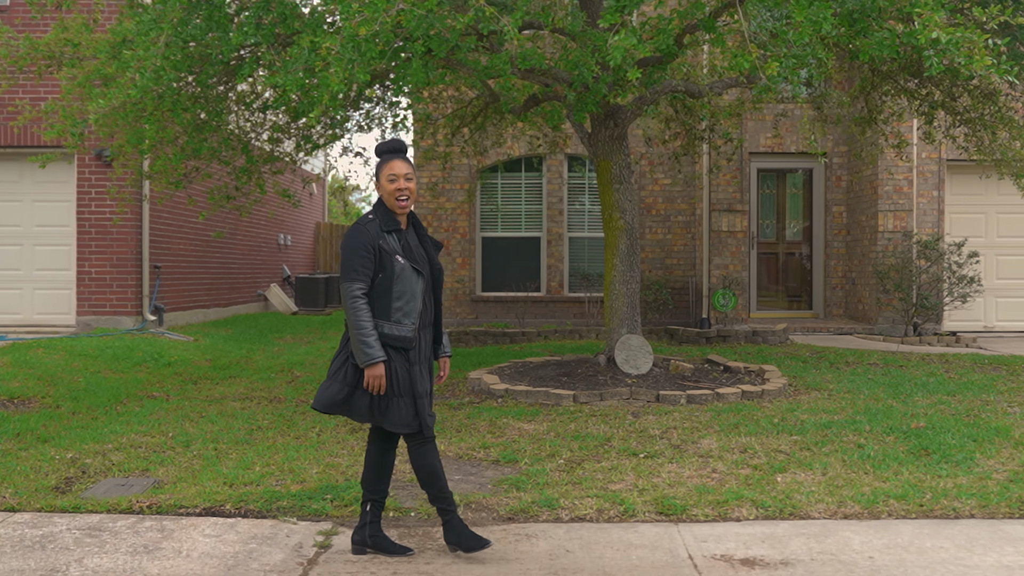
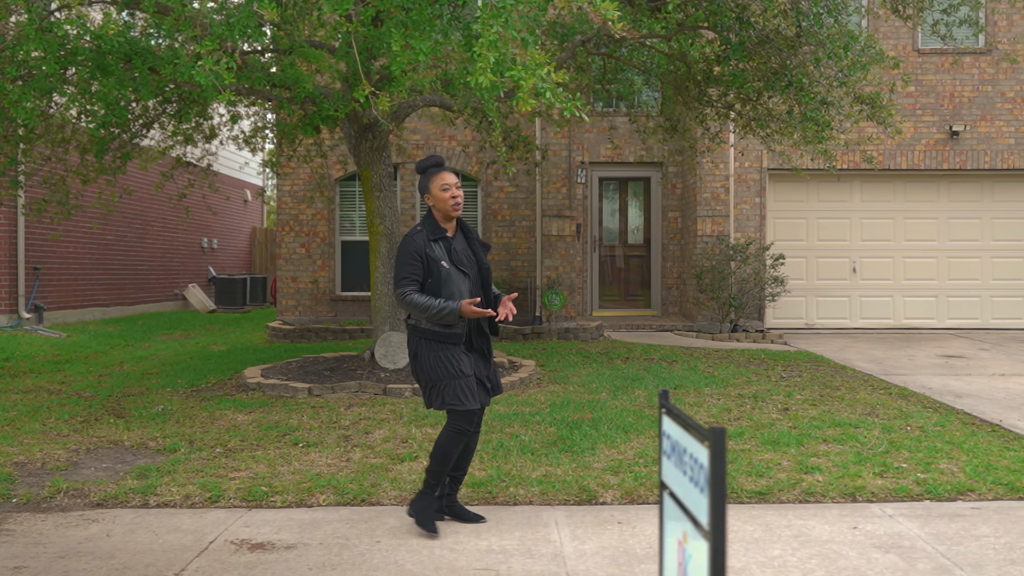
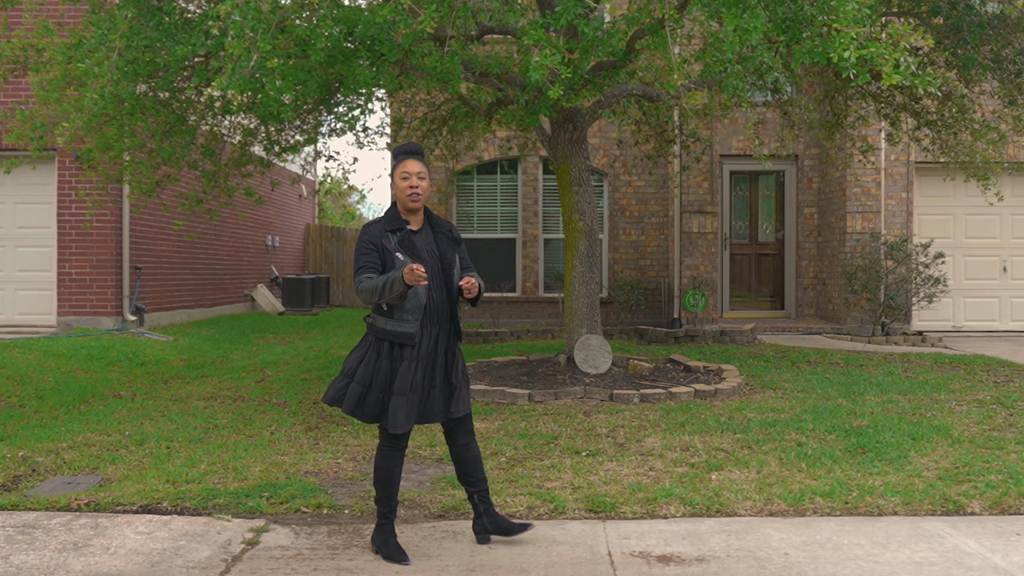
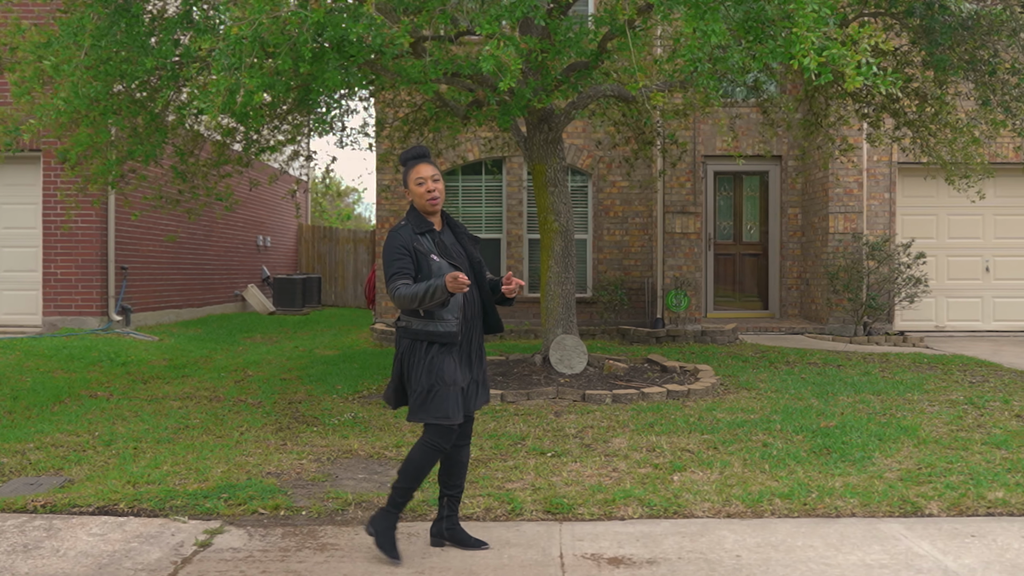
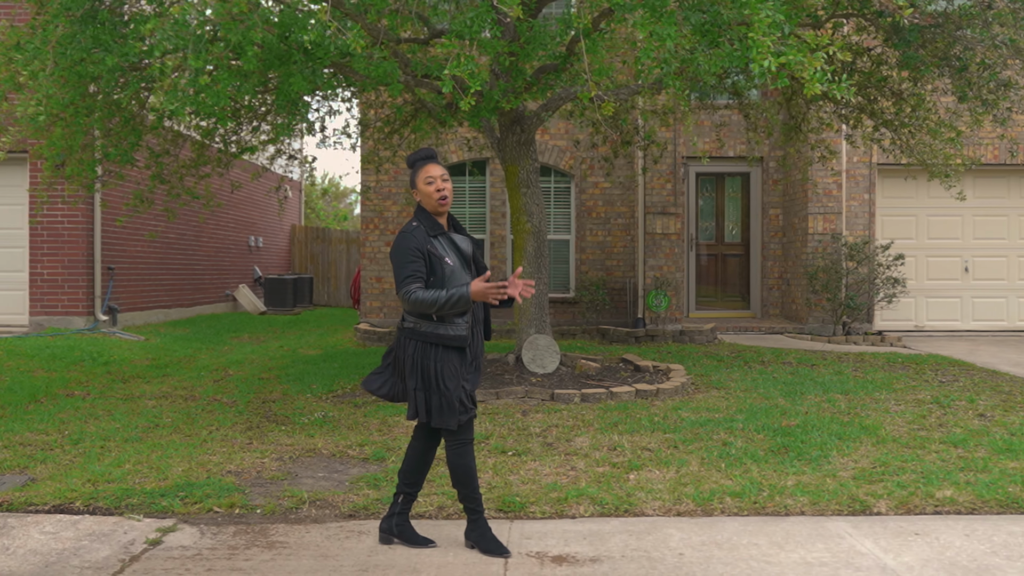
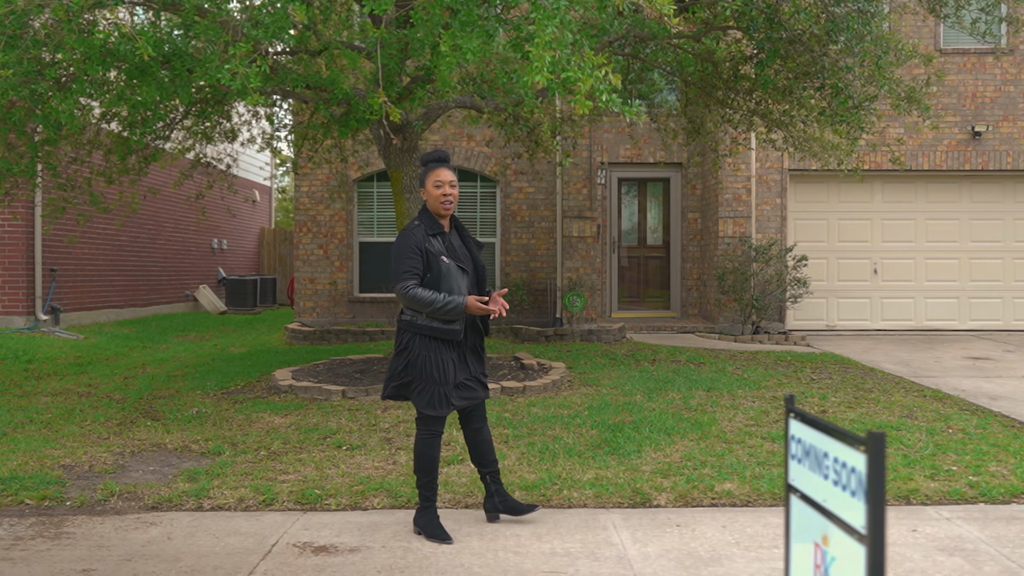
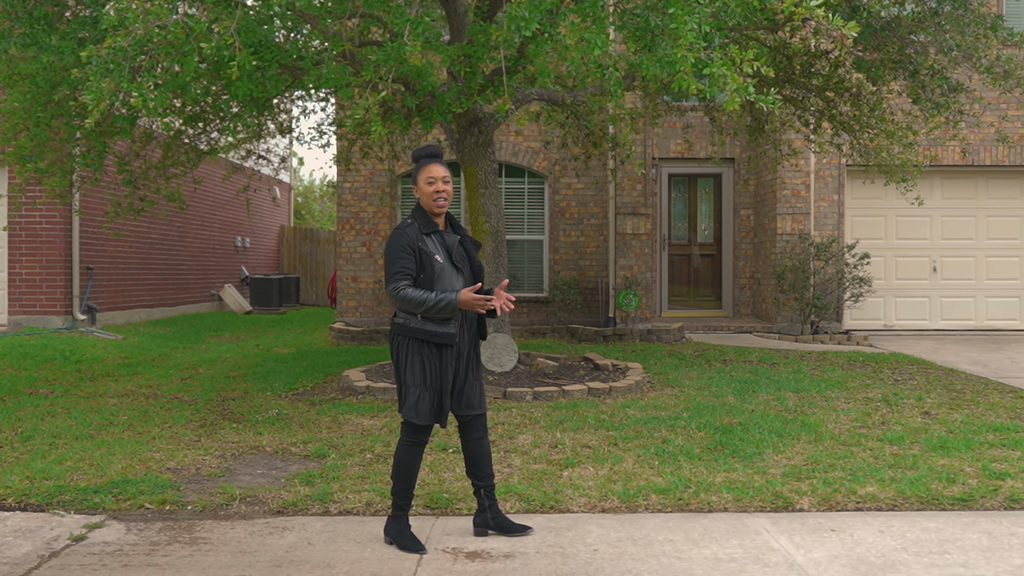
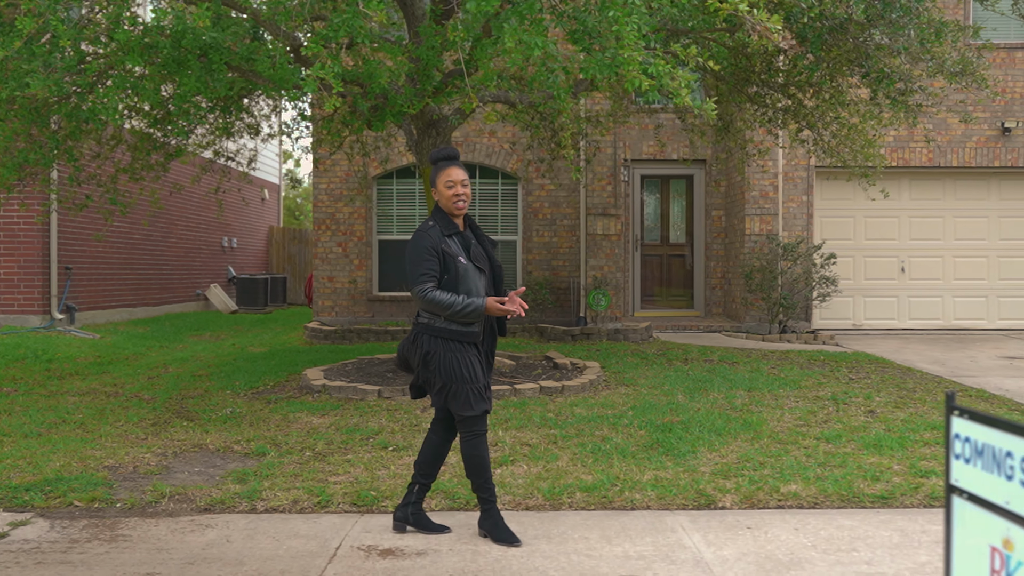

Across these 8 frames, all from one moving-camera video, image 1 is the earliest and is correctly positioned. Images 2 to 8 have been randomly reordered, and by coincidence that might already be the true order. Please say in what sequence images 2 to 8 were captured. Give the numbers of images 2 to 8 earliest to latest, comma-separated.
3, 4, 5, 7, 8, 6, 2
